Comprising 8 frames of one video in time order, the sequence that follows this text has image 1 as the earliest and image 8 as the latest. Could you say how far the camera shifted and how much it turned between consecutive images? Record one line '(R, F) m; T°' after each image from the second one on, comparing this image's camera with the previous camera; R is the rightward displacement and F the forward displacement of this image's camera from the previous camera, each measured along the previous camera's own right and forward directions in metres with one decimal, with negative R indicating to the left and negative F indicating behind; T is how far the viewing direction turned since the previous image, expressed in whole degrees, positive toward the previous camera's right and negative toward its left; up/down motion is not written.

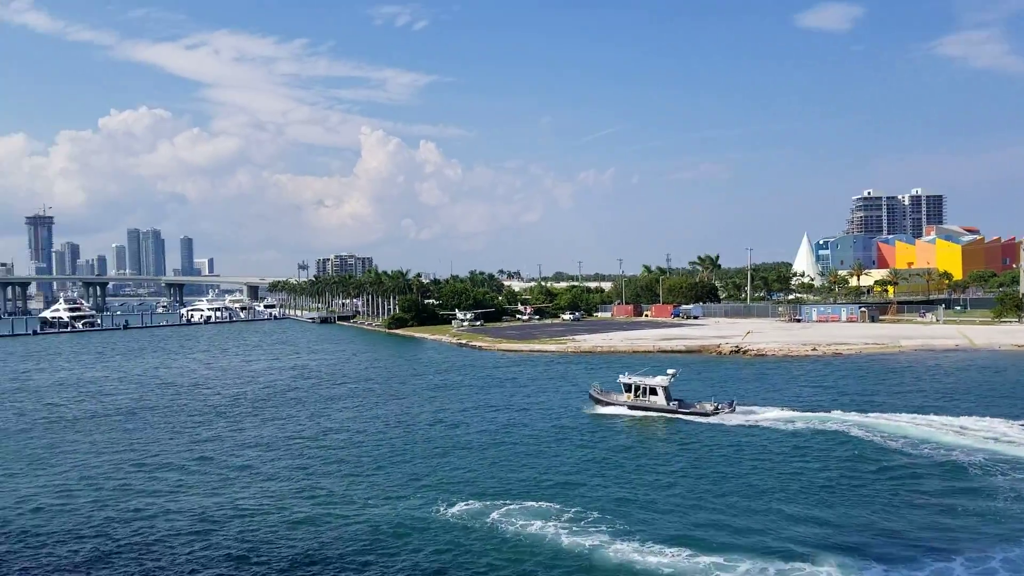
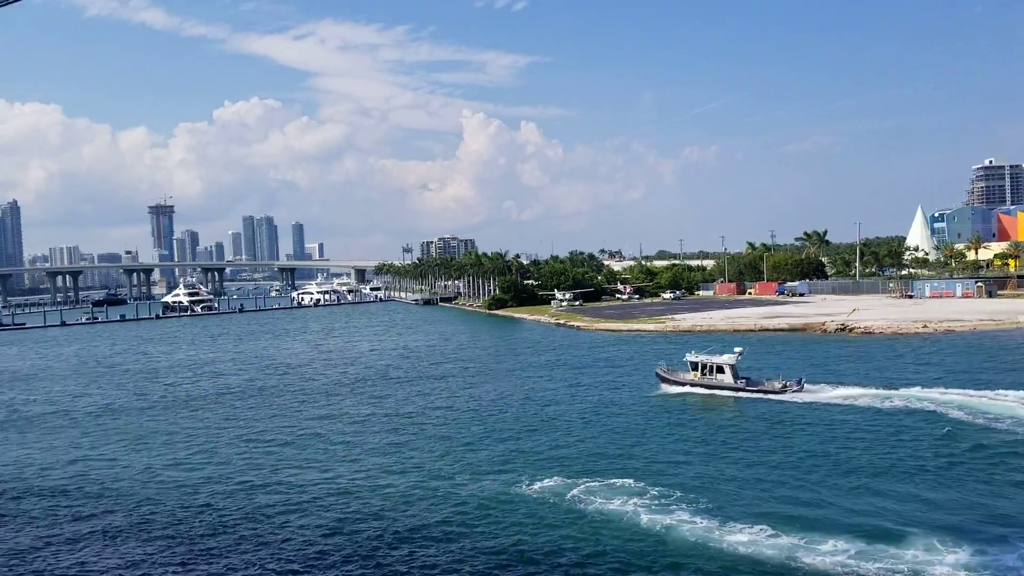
(+0.5, 0.0) m; -7°
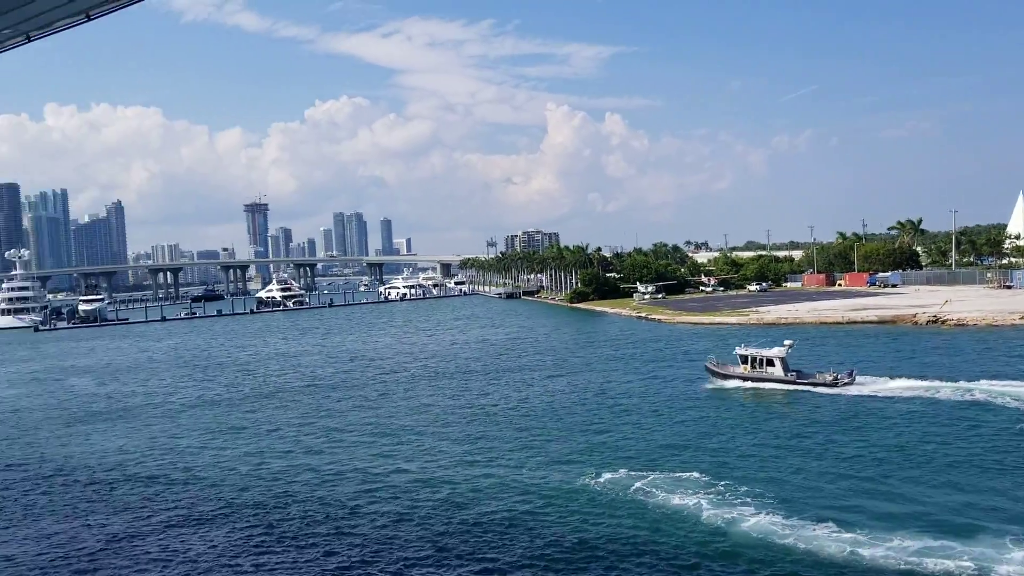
(+0.5, -0.2) m; -6°
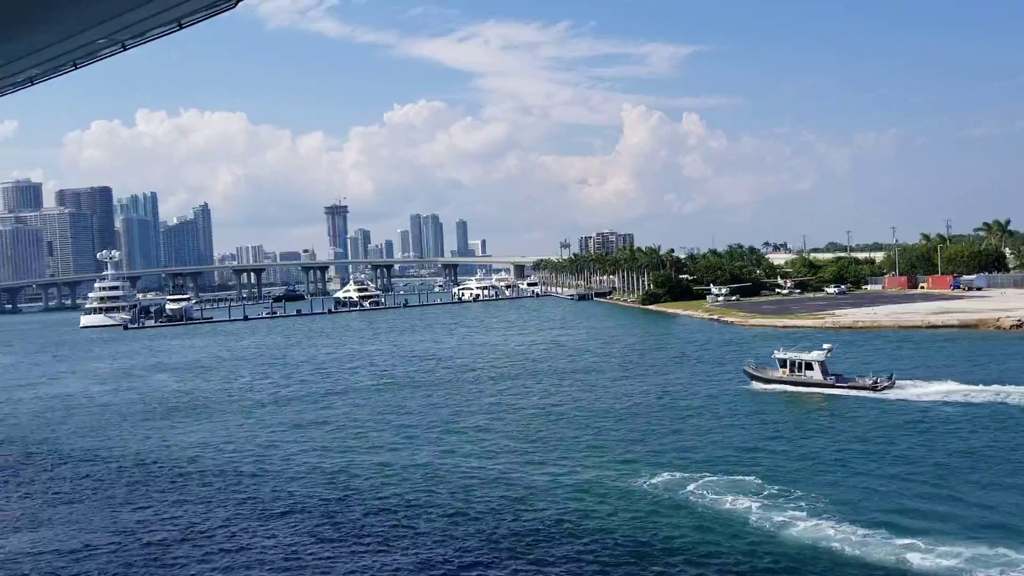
(+0.5, -0.3) m; -5°
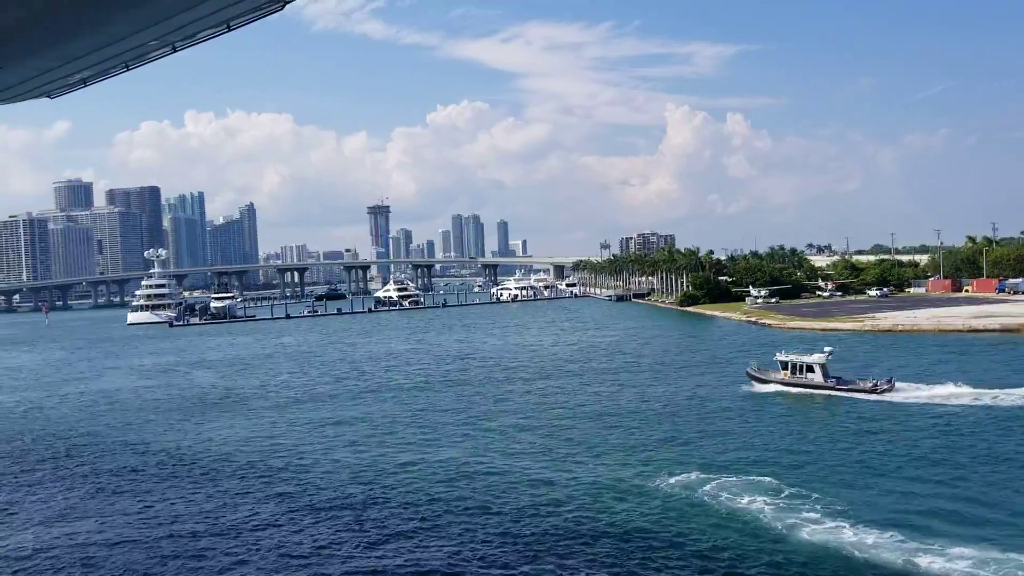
(+0.5, -0.4) m; -3°
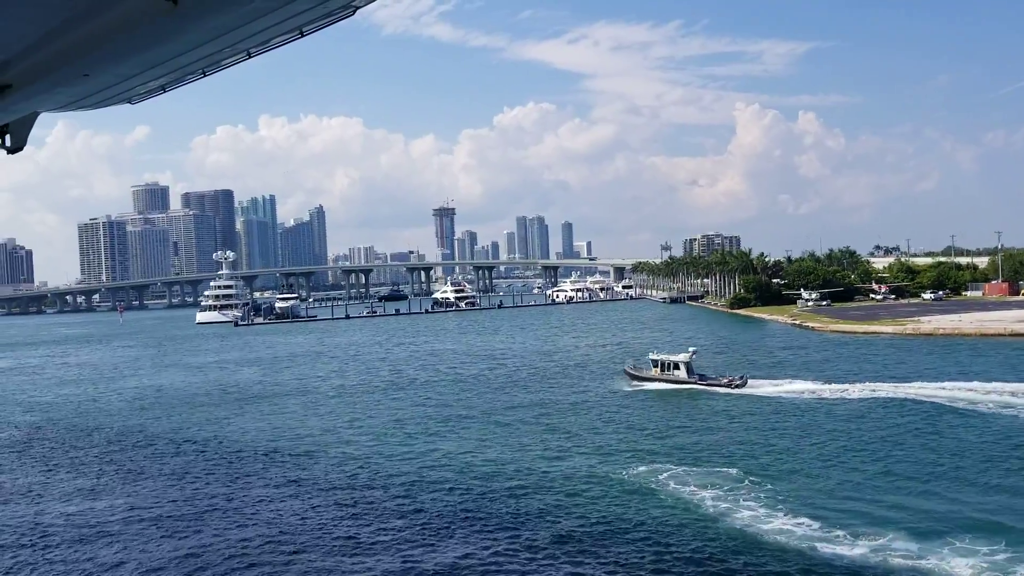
(+2.3, -1.4) m; -4°
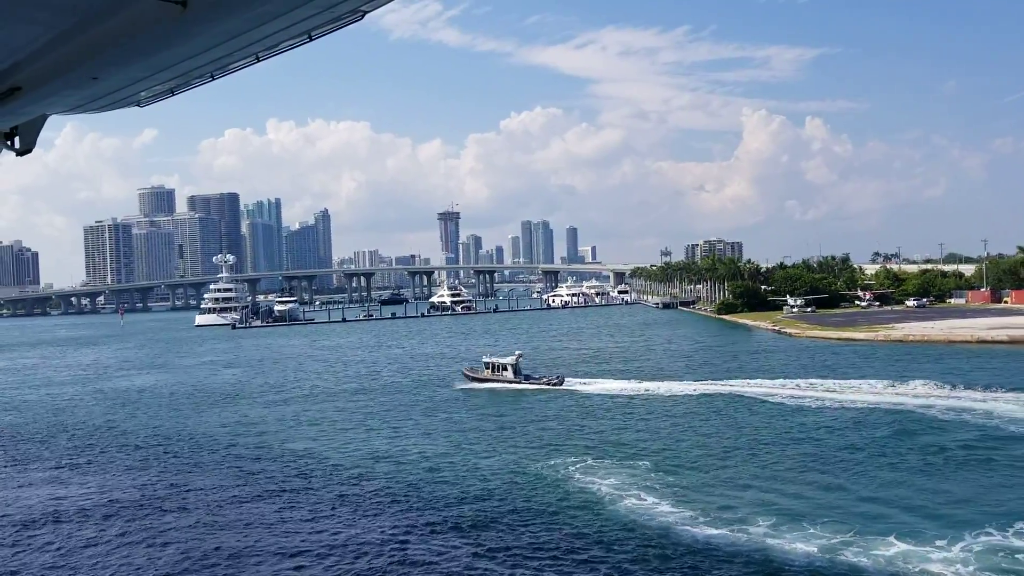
(+2.1, -1.4) m; 0°
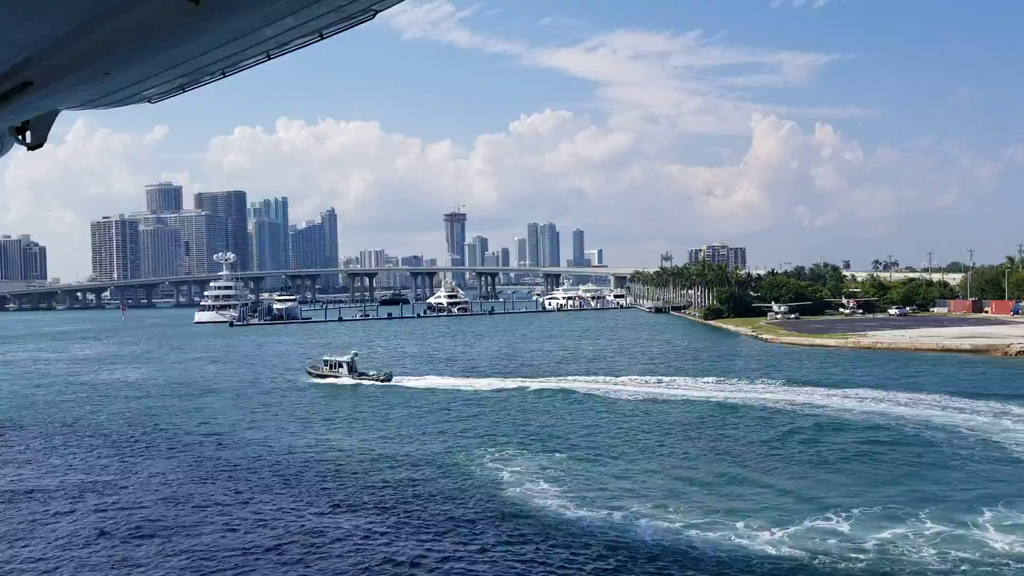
(+2.3, -1.5) m; 0°
